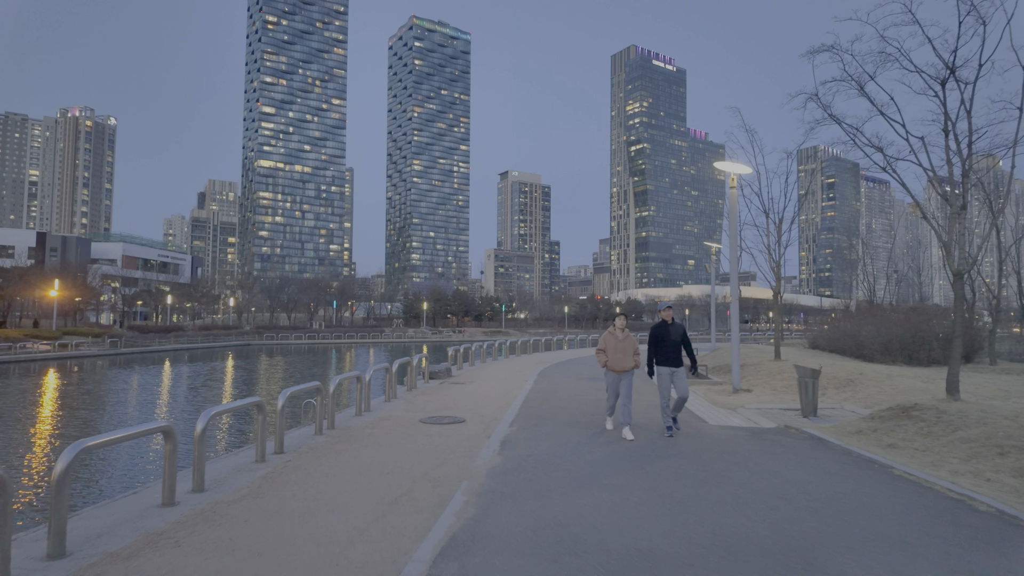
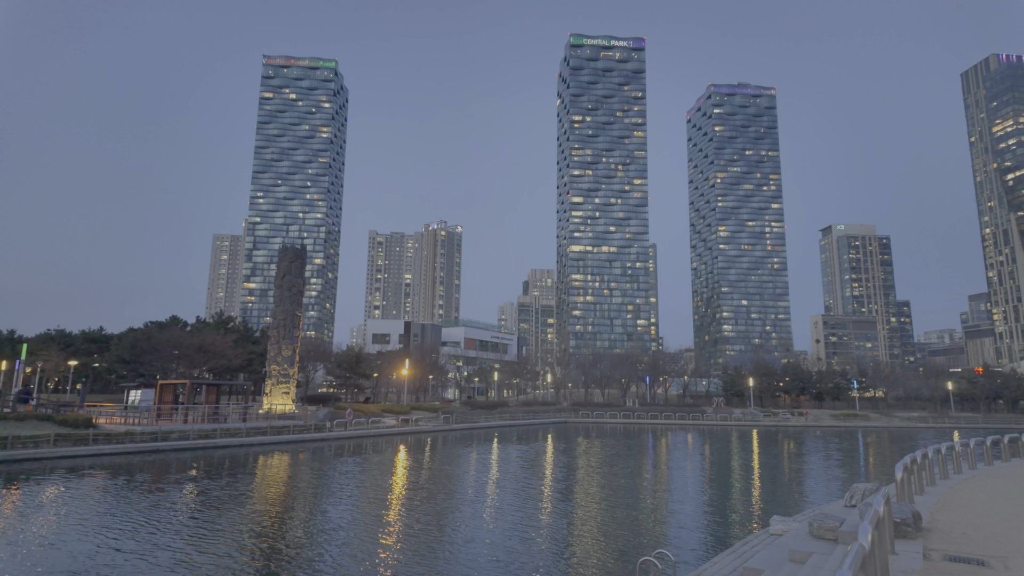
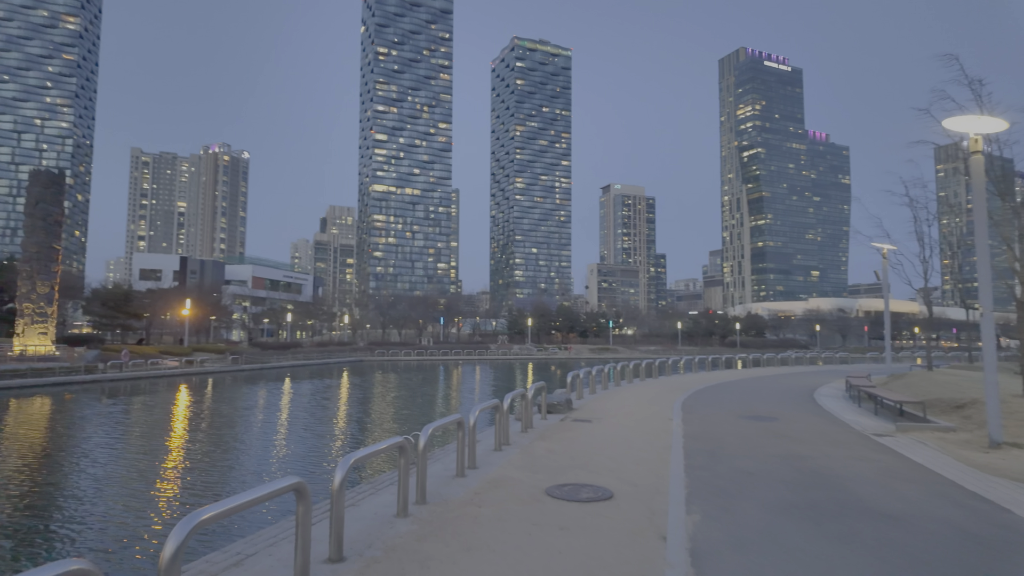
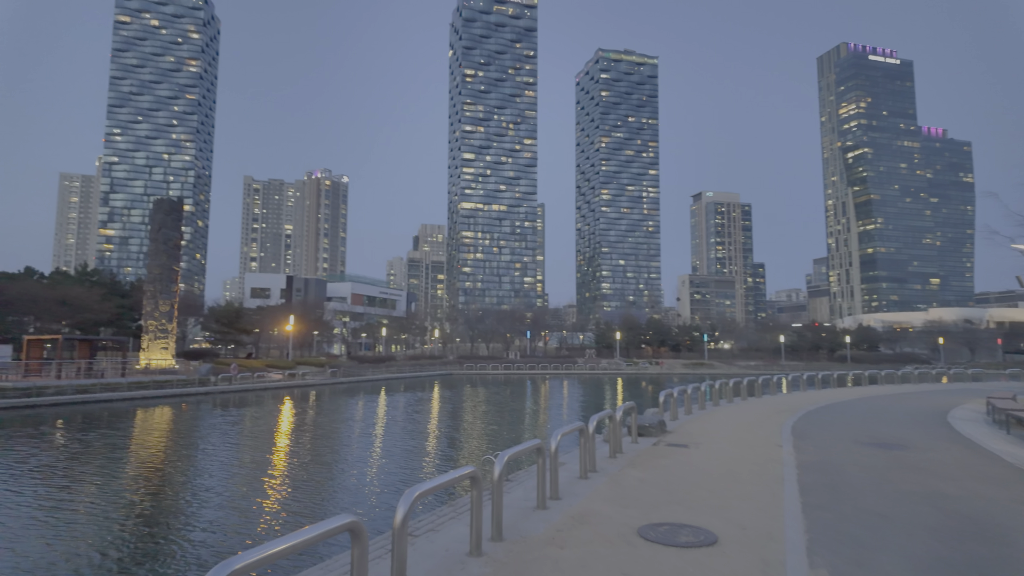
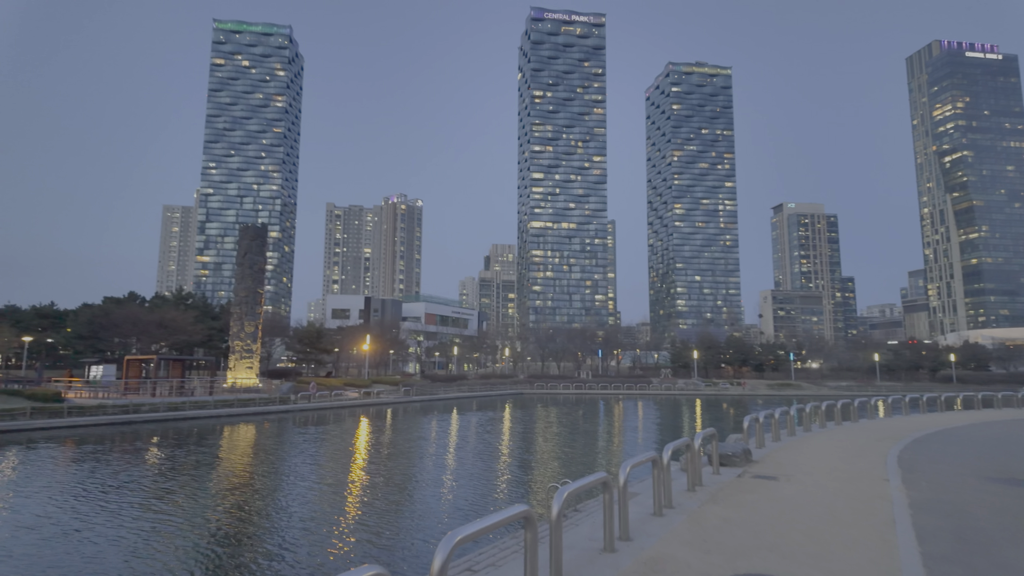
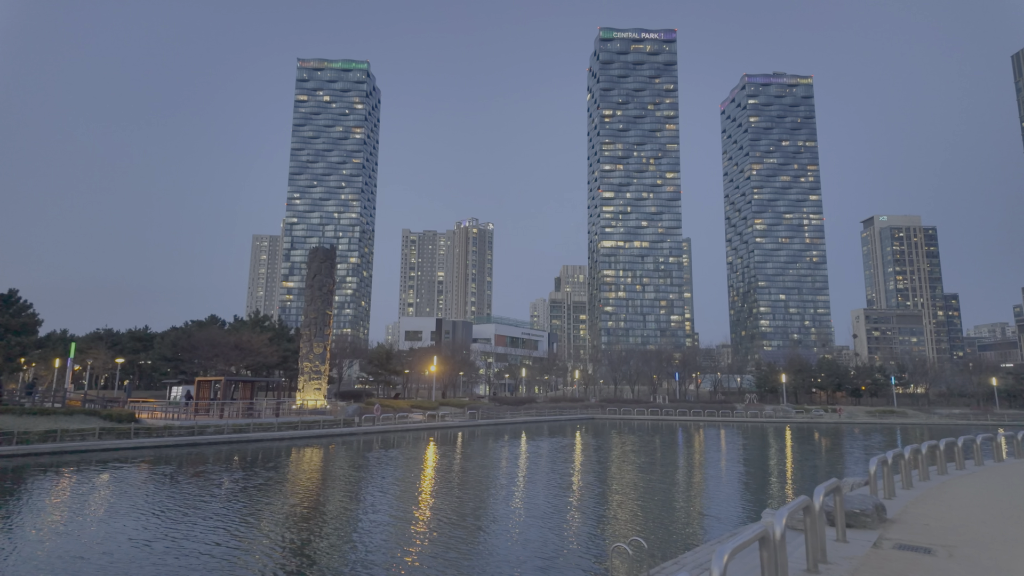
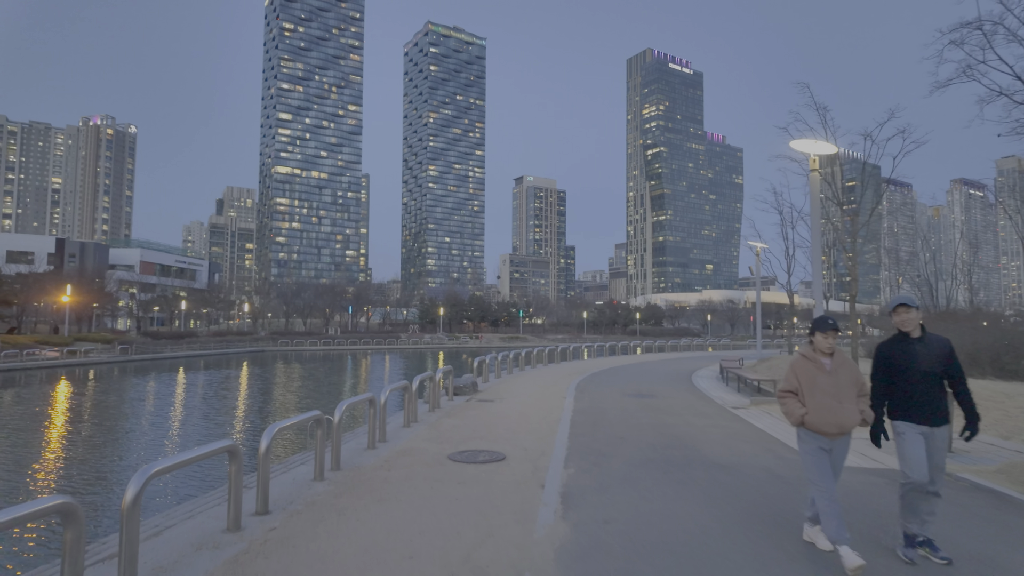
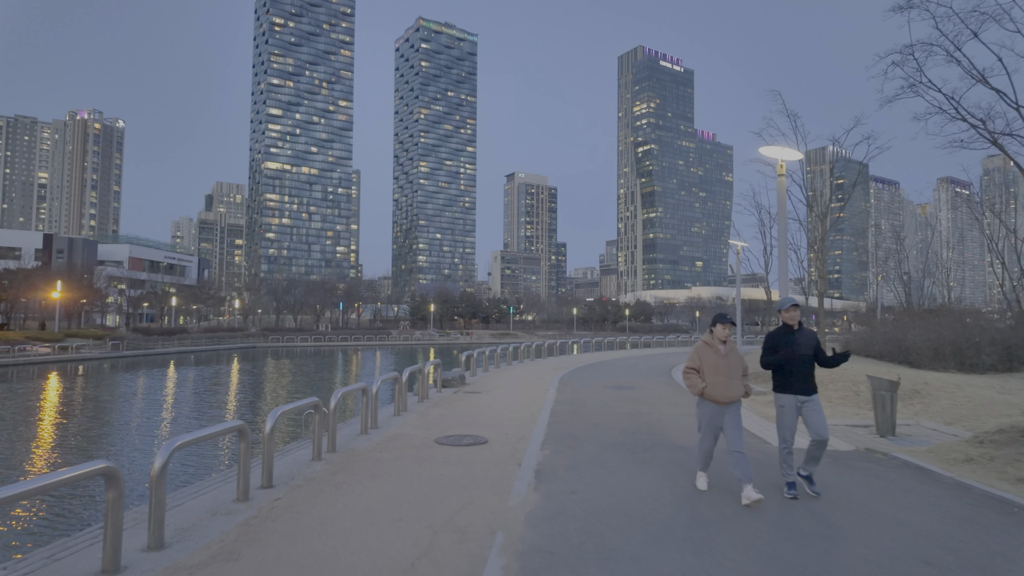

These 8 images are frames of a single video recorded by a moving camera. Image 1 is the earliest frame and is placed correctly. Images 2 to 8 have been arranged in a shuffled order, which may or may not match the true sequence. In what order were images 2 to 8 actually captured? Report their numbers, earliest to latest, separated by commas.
8, 7, 3, 4, 5, 6, 2
